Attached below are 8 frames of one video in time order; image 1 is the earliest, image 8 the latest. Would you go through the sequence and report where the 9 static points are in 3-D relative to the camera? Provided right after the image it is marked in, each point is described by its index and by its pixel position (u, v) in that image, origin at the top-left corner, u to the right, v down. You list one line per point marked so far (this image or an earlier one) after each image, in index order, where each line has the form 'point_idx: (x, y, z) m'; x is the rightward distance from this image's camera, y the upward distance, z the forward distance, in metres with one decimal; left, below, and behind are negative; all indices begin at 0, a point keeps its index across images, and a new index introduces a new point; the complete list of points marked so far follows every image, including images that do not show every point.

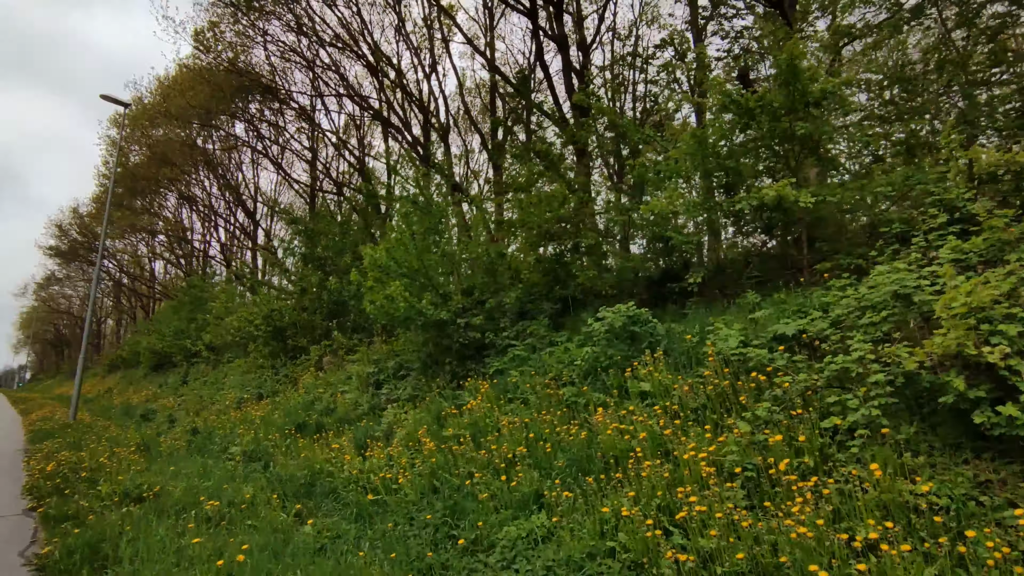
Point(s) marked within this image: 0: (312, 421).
0: (-3.7, -2.5, +10.5) m
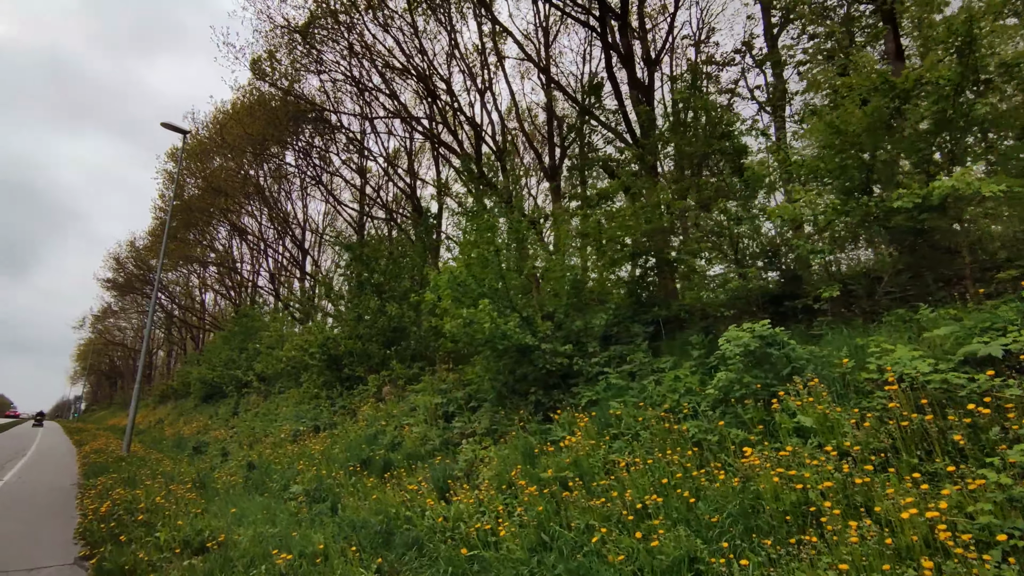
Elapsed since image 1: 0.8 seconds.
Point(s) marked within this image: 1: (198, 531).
0: (-2.2, -2.9, +9.6) m
1: (-3.5, -2.7, +6.3) m
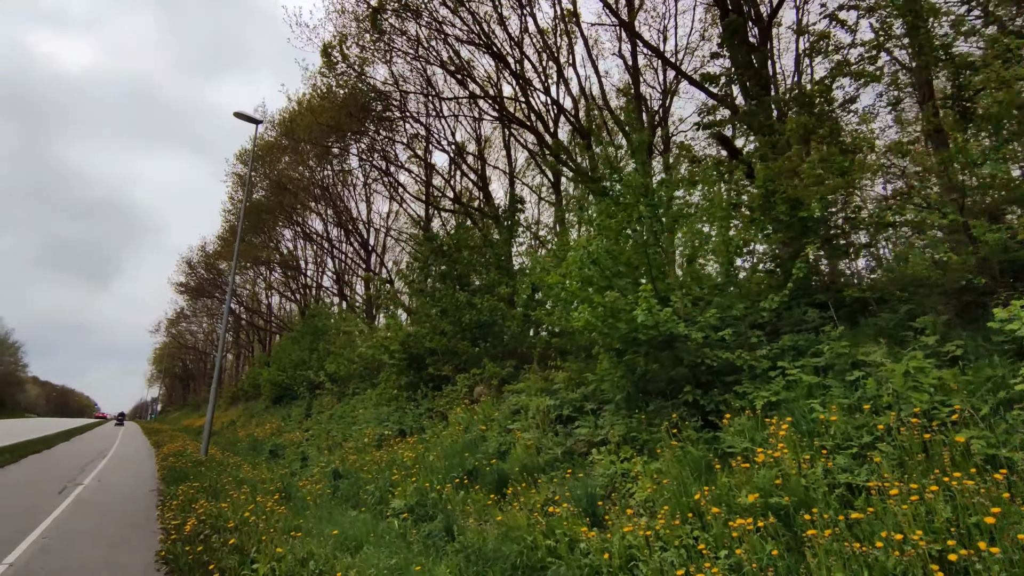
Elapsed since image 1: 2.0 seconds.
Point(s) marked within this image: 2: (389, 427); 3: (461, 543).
0: (-0.4, -2.6, +8.2) m
1: (-1.9, -2.5, +5.1) m
2: (-2.7, -3.1, +12.5) m
3: (-0.5, -2.7, +6.0) m
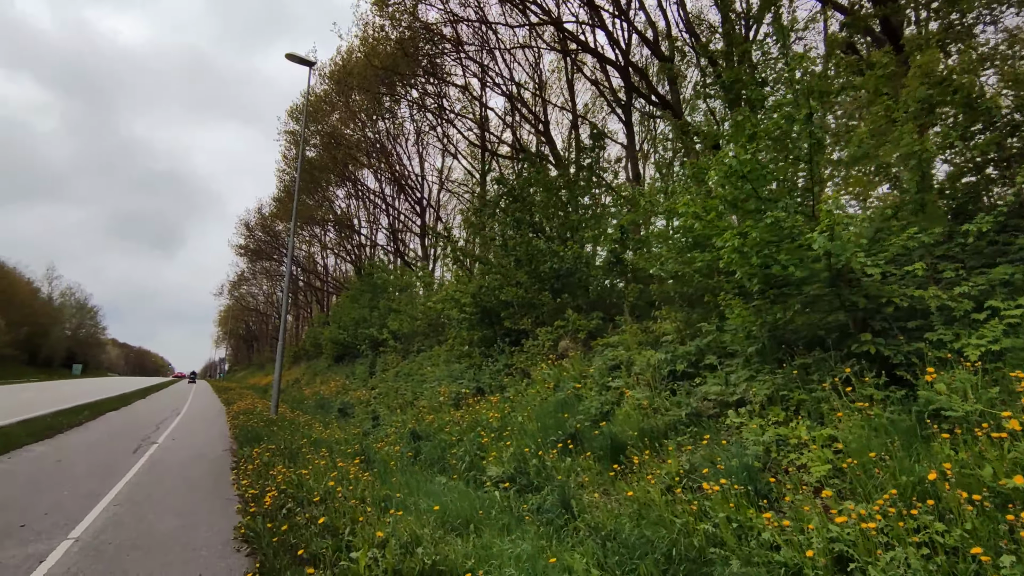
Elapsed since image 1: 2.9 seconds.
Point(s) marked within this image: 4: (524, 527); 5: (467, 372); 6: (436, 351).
0: (+1.0, -1.8, +7.1) m
1: (-0.8, -1.9, +4.1) m
2: (-1.0, -2.0, +11.6) m
3: (+0.7, -2.0, +4.9) m
4: (+0.1, -2.1, +5.0) m
5: (-1.0, -1.9, +12.6) m
6: (-2.2, -1.8, +16.2) m
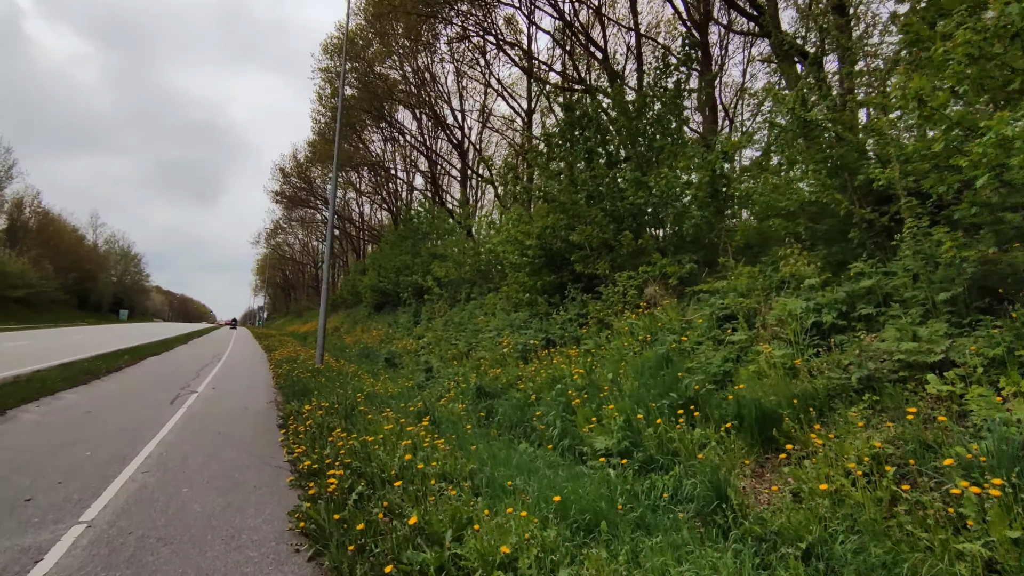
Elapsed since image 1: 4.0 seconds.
0: (+2.1, -1.1, +5.7) m
1: (+0.1, -1.4, +2.8) m
2: (+0.3, -0.8, +10.3) m
3: (+1.6, -1.5, +3.6) m
4: (+1.1, -1.5, +3.7) m
5: (+0.4, -0.7, +11.3) m
6: (-0.6, -0.3, +14.9) m
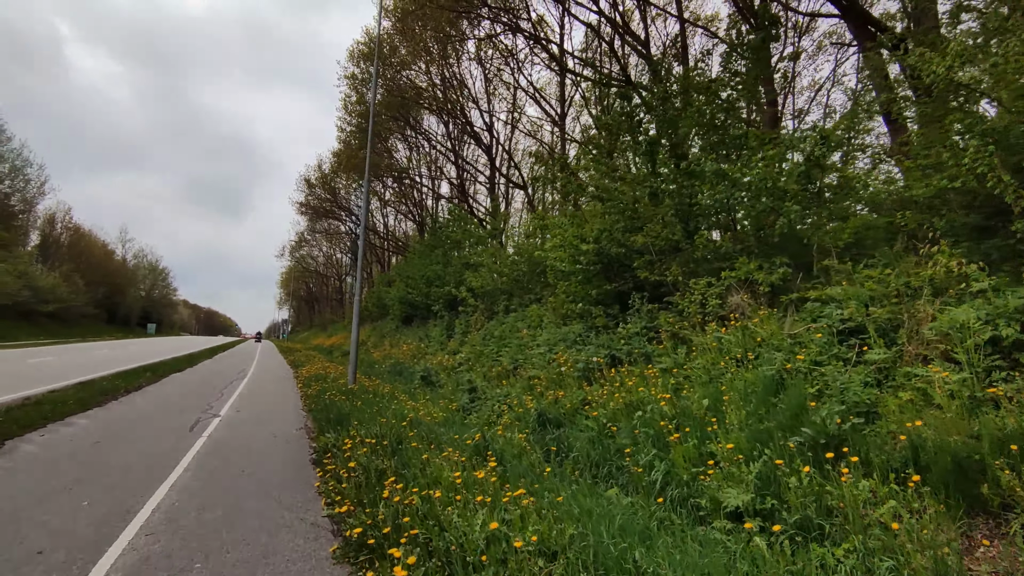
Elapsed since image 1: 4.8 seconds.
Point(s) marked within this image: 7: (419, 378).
0: (+2.9, -1.1, +4.4) m
1: (+0.8, -1.4, +1.6) m
2: (+1.3, -1.0, +9.1) m
3: (+2.3, -1.5, +2.3) m
4: (+1.8, -1.6, +2.4) m
5: (+1.4, -0.8, +10.0) m
6: (+0.5, -0.5, +13.7) m
7: (-2.1, -2.1, +13.1) m
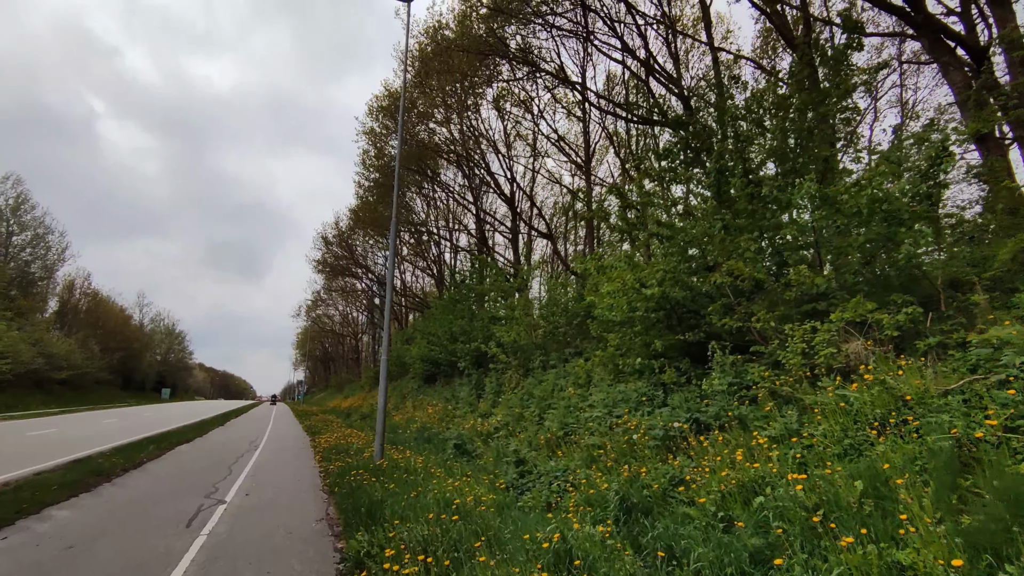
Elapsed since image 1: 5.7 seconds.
0: (+3.5, -1.3, +2.9) m
1: (+1.4, -1.4, +0.1) m
2: (+2.1, -1.7, +7.6) m
3: (+2.9, -1.5, +0.8) m
4: (+2.4, -1.6, +0.9) m
5: (+2.2, -1.6, +8.6) m
6: (+1.4, -1.7, +12.3) m
7: (-1.2, -3.2, +11.5) m
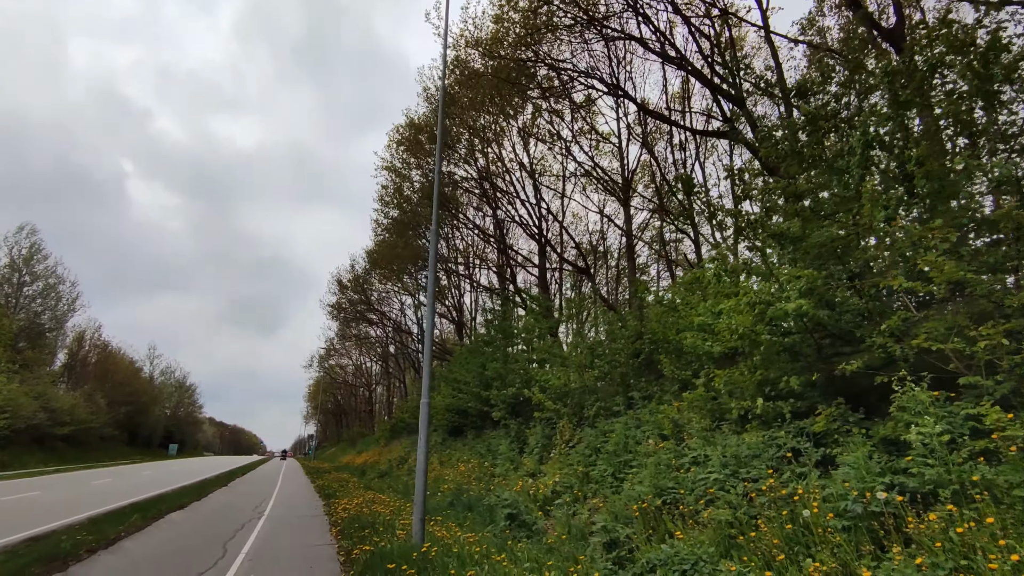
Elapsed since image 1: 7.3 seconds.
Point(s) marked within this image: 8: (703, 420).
0: (+4.4, -0.9, +0.6) m
1: (+2.2, -0.8, -2.2) m
2: (+3.1, -1.7, +5.3) m
3: (+3.8, -1.0, -1.6) m
4: (+3.2, -1.0, -1.4) m
5: (+3.2, -1.7, +6.2) m
6: (+2.5, -2.2, +9.9) m
7: (-0.1, -3.7, +9.1) m
8: (+2.8, -1.9, +8.5) m
